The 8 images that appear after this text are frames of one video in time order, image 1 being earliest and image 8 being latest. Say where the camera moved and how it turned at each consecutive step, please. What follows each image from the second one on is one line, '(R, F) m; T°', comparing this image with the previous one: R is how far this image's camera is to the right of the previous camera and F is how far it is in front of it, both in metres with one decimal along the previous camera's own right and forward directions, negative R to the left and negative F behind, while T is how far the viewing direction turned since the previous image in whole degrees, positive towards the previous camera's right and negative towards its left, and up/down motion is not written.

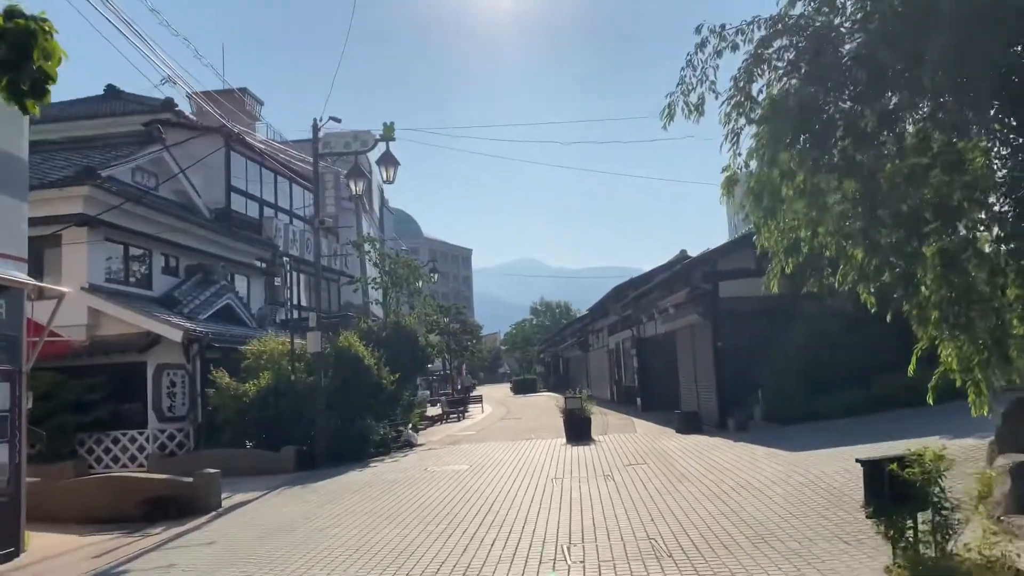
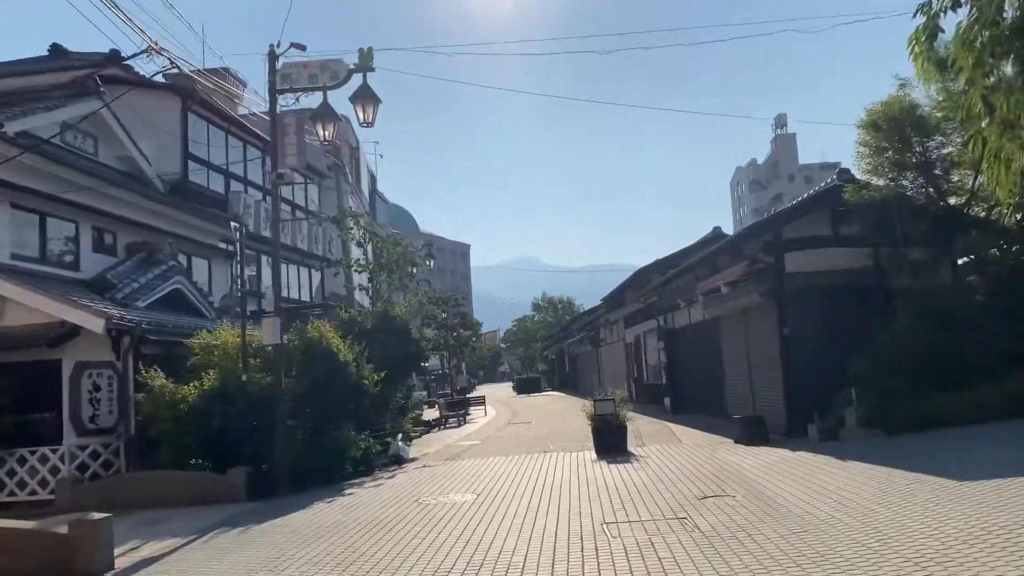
(-0.3, +4.5) m; 0°
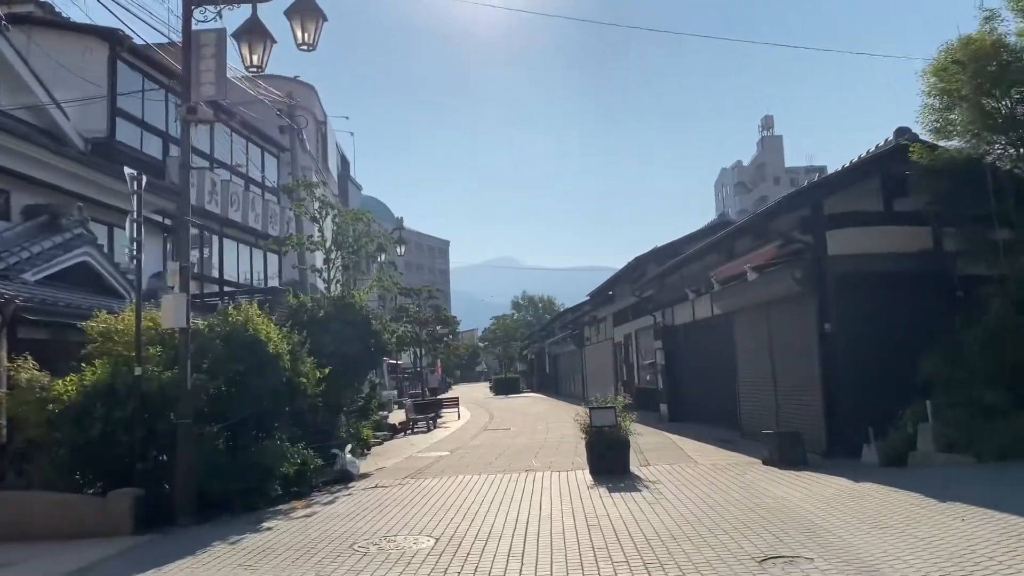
(0.0, +3.5) m; +1°
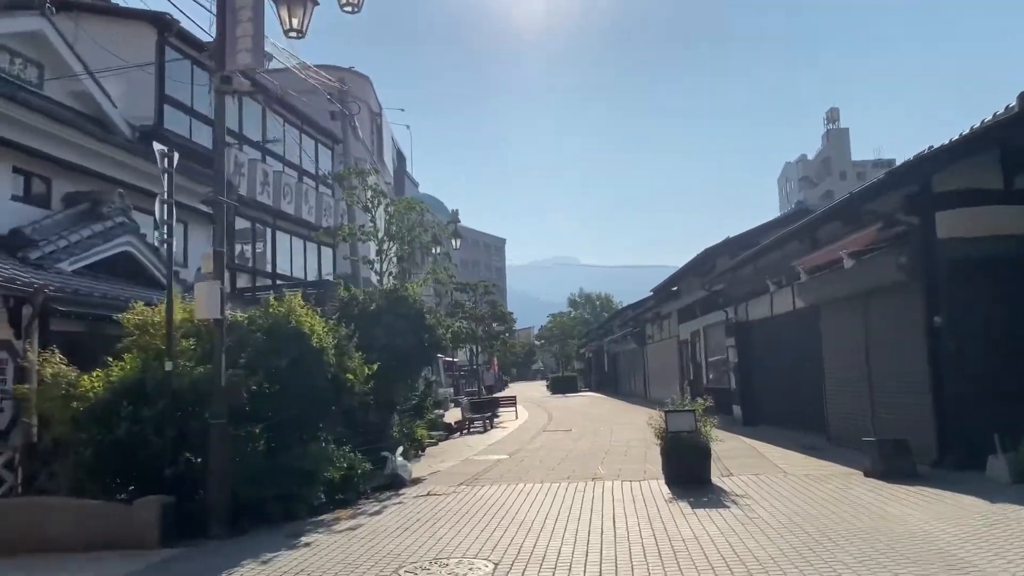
(-0.2, +1.3) m; -4°
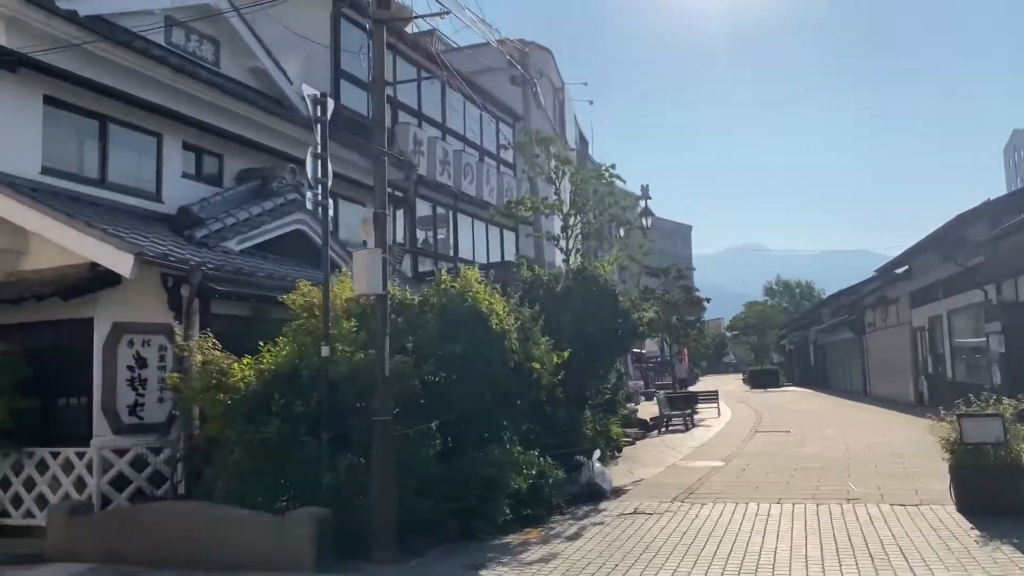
(-0.5, +2.4) m; -13°
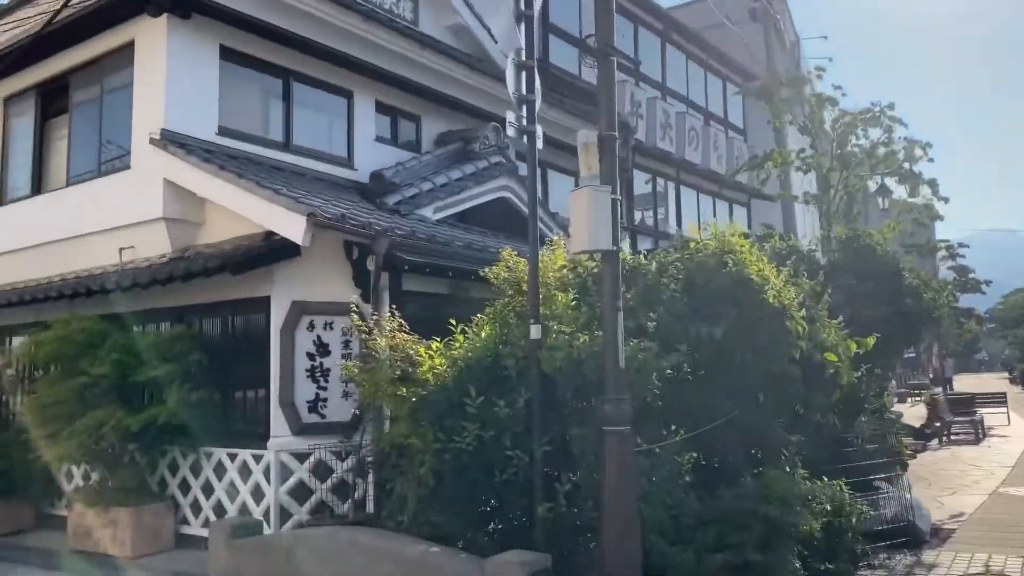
(-0.6, +2.6) m; -14°
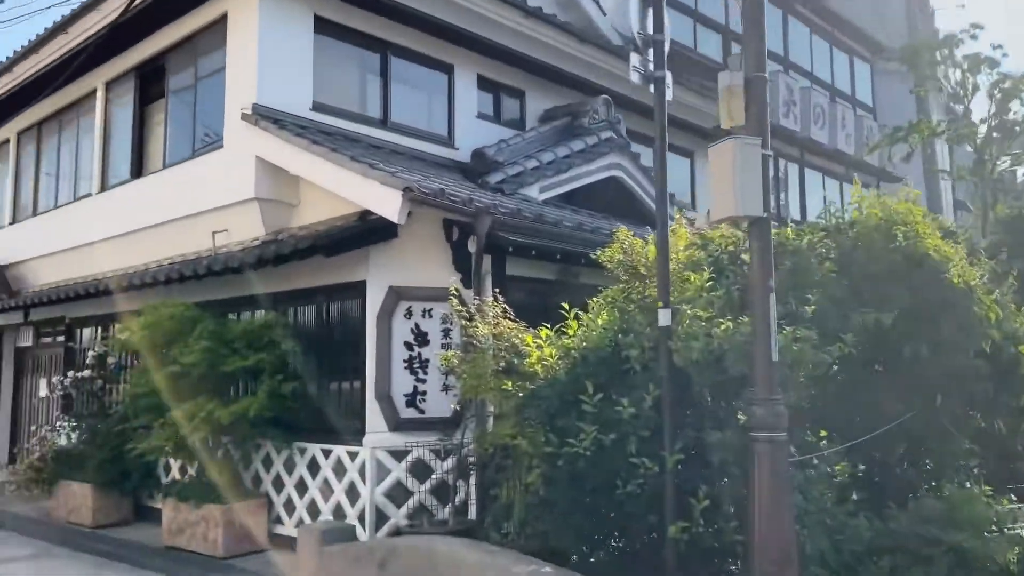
(-0.1, +0.9) m; -7°
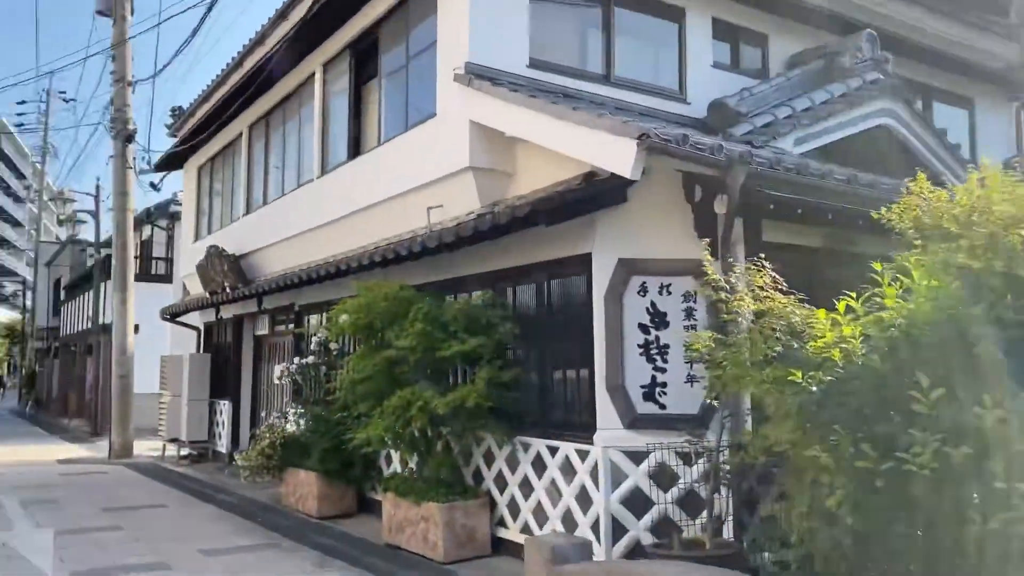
(-0.3, +1.2) m; -15°
